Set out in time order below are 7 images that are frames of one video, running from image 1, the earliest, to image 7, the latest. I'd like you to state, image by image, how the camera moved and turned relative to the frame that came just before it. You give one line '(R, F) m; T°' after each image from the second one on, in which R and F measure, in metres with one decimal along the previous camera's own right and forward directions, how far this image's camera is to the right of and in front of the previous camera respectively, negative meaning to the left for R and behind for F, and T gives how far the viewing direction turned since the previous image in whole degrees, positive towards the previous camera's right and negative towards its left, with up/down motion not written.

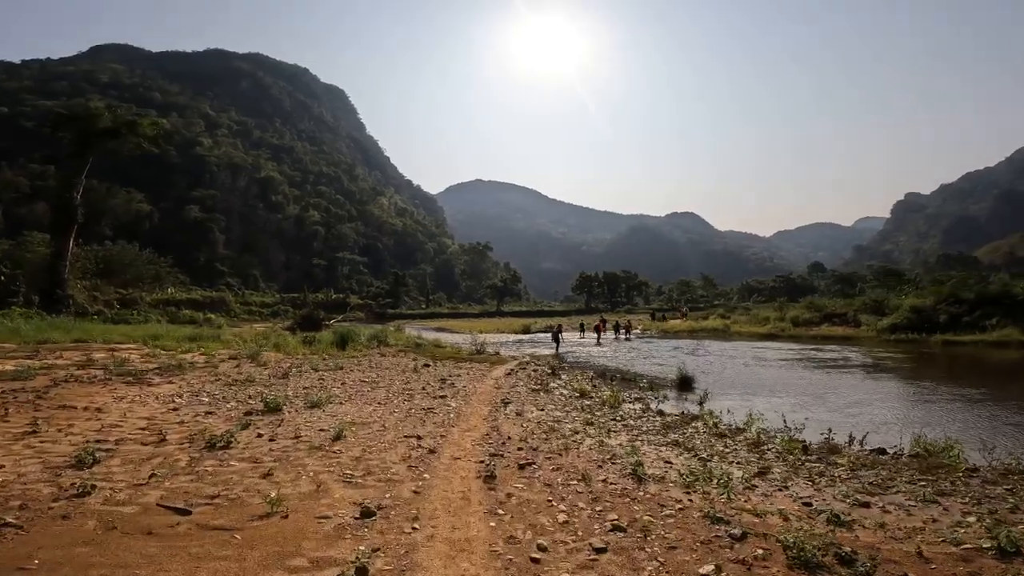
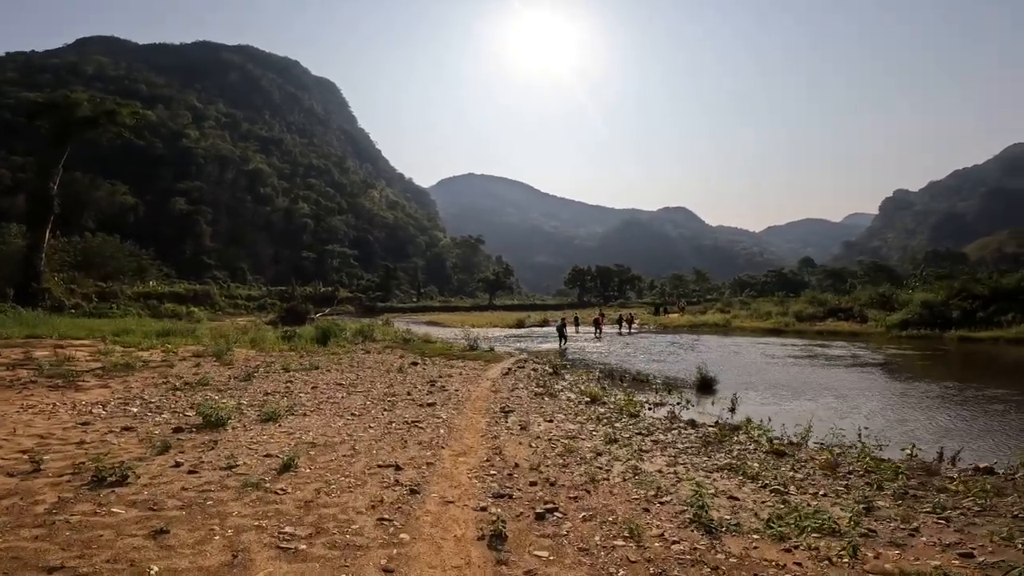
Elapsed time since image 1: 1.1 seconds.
(-0.2, +2.3) m; +1°
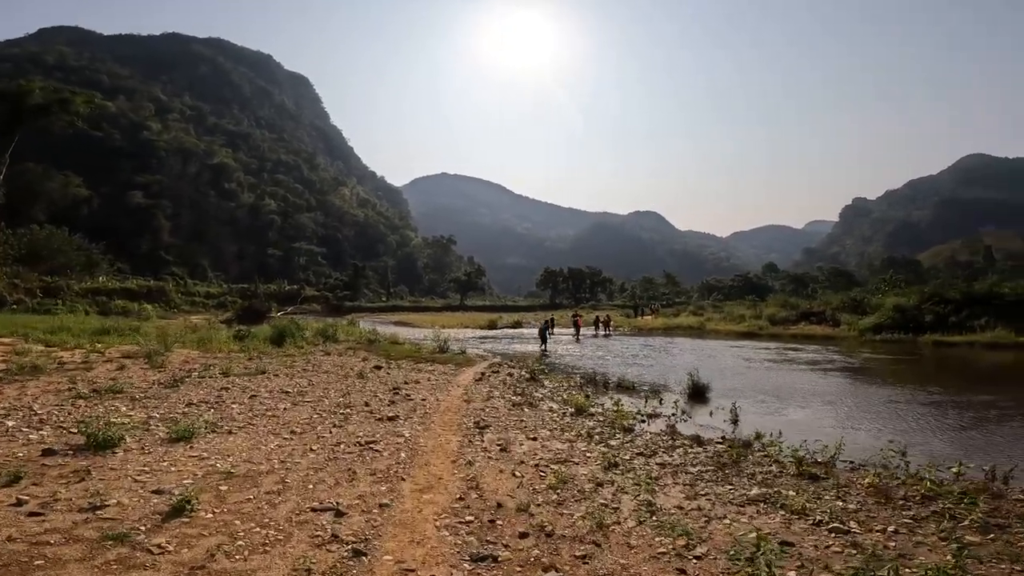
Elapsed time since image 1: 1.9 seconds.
(-0.1, +1.7) m; +3°
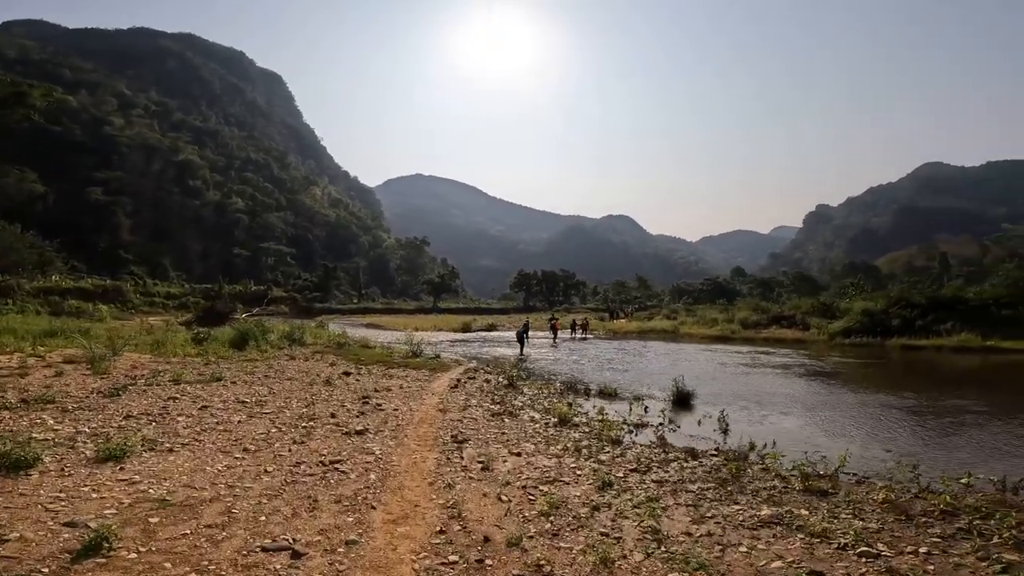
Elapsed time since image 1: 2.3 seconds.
(-0.2, +0.8) m; +3°
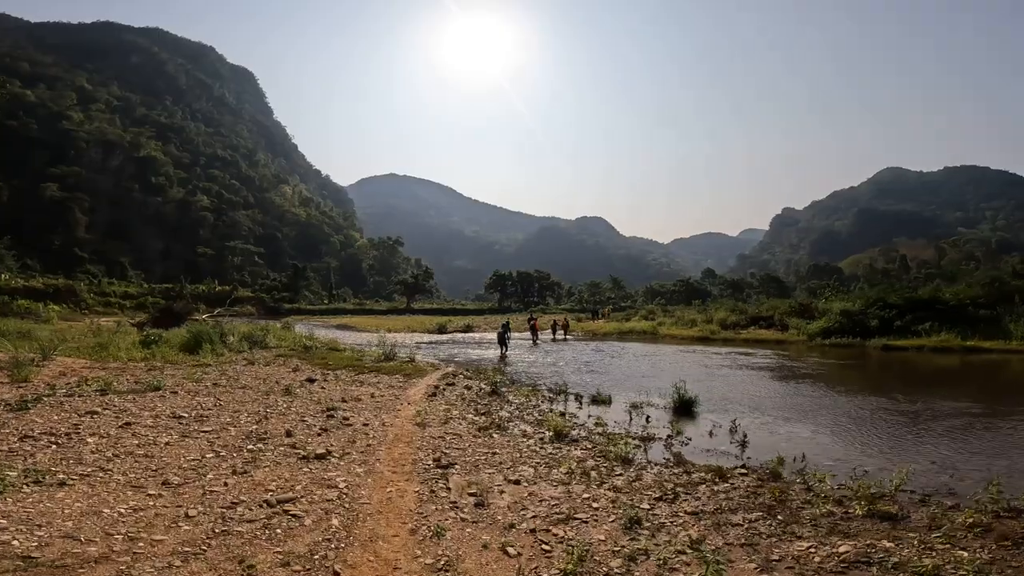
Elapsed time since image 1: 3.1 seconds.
(-0.3, +1.6) m; +3°
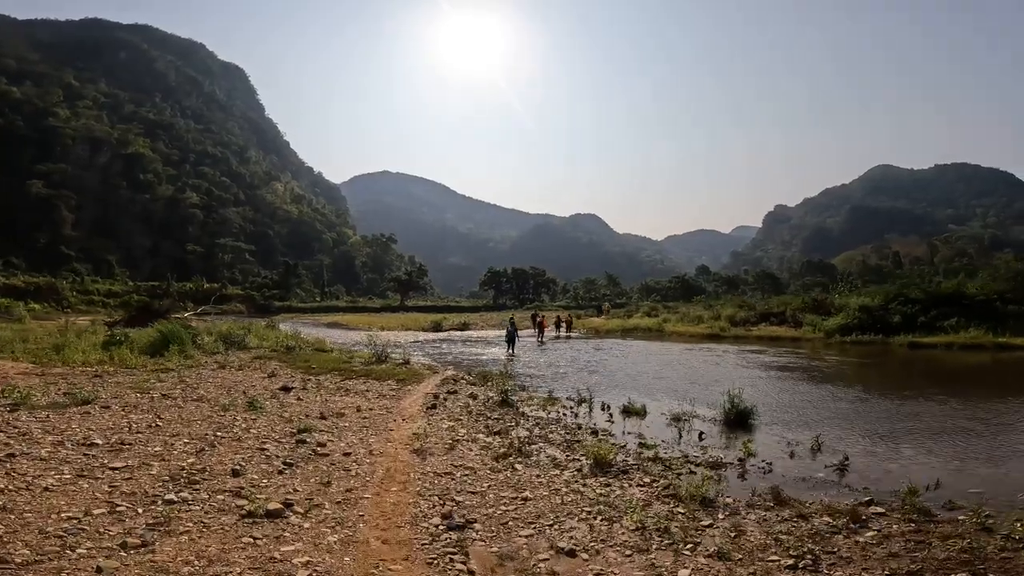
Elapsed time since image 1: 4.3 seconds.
(-0.5, +2.5) m; +1°
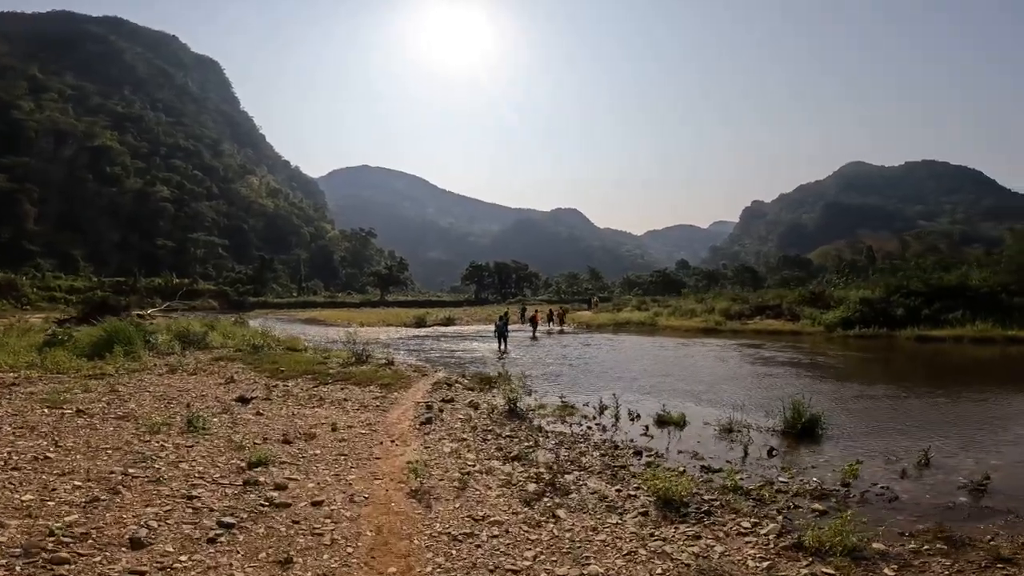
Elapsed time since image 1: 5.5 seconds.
(-0.5, +2.3) m; +2°
